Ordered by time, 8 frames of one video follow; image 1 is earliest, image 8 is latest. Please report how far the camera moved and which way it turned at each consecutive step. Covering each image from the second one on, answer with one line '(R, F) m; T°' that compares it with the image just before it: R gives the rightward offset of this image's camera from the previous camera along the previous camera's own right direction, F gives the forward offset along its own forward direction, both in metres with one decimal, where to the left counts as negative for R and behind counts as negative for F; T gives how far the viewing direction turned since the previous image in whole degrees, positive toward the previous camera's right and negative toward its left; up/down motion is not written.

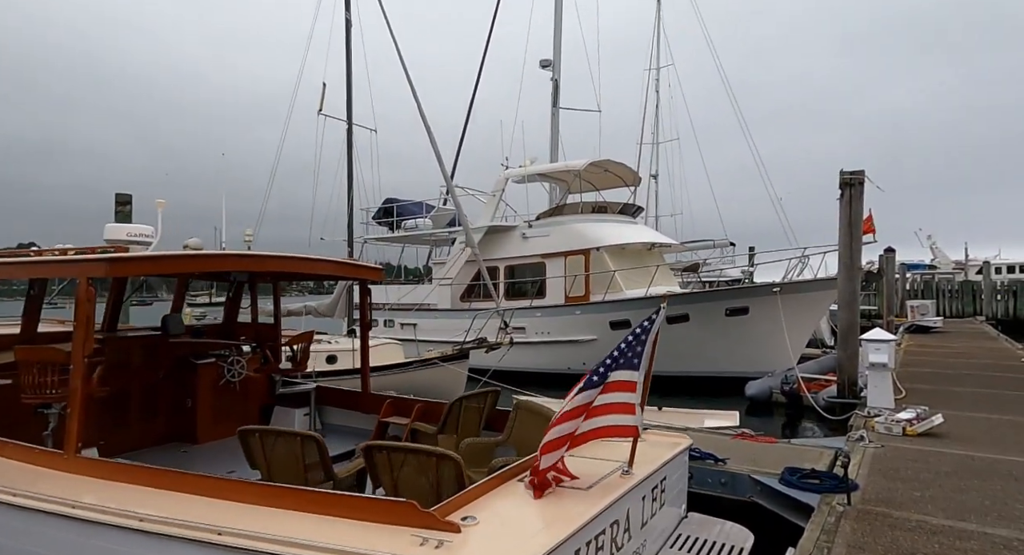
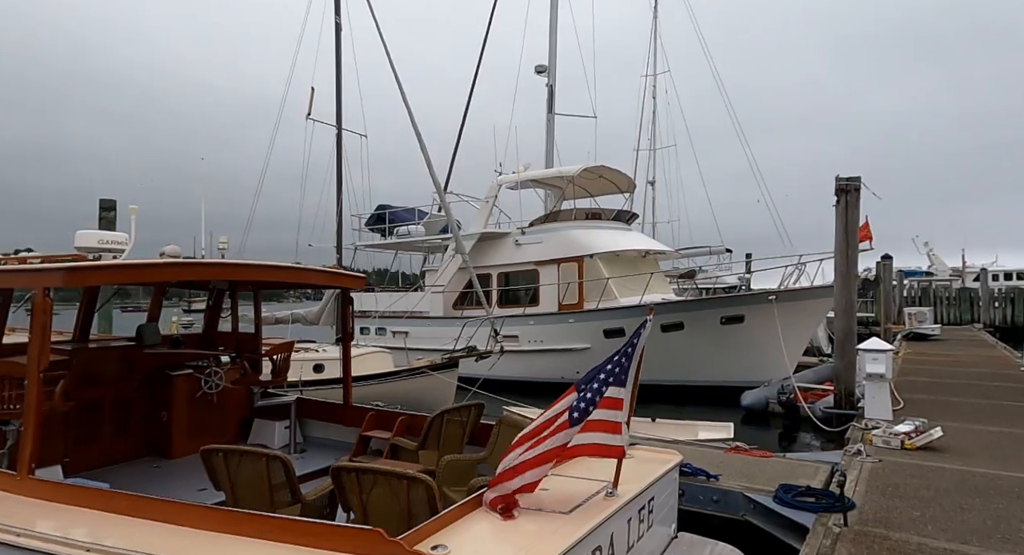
(+0.1, +0.2) m; 0°
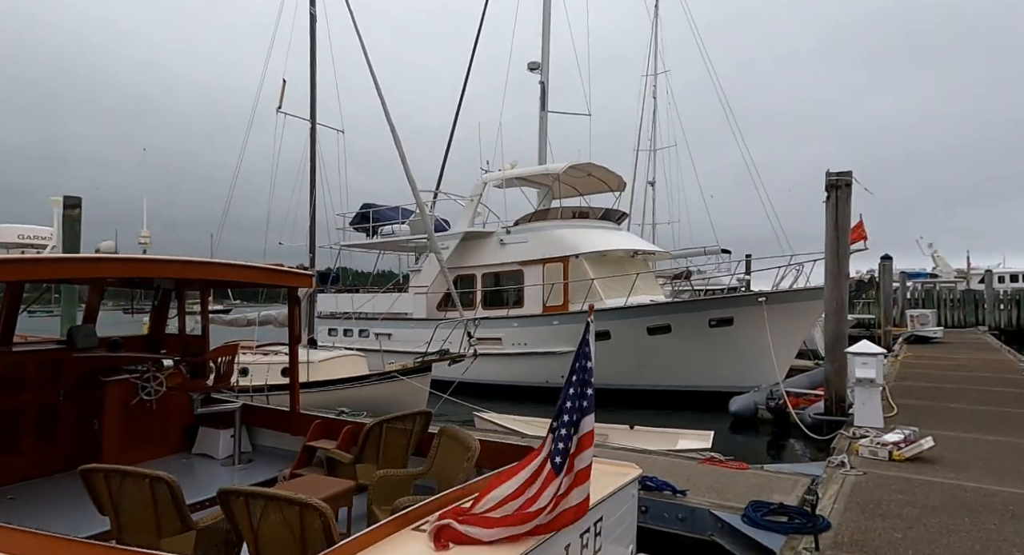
(+0.5, +0.4) m; 0°
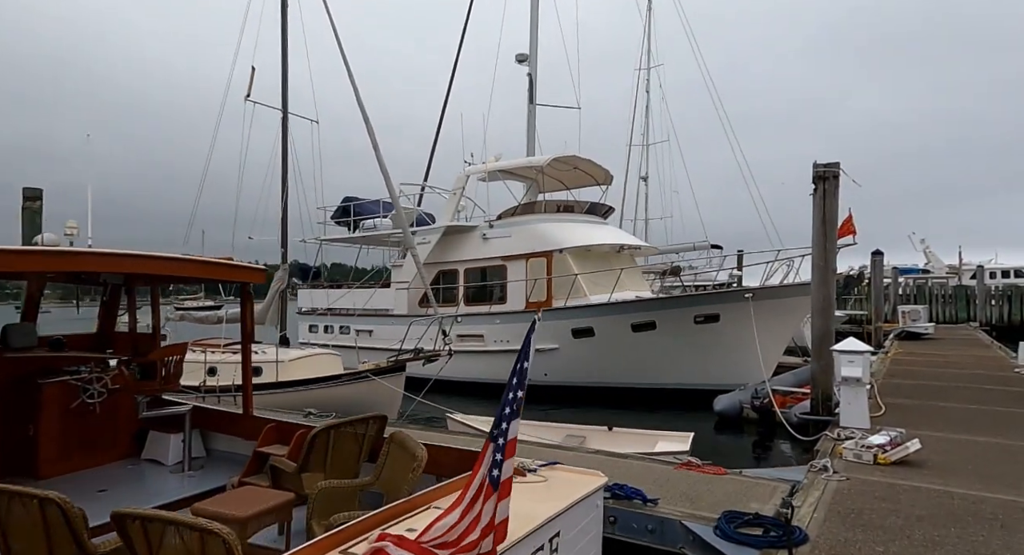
(+0.3, +0.3) m; 0°
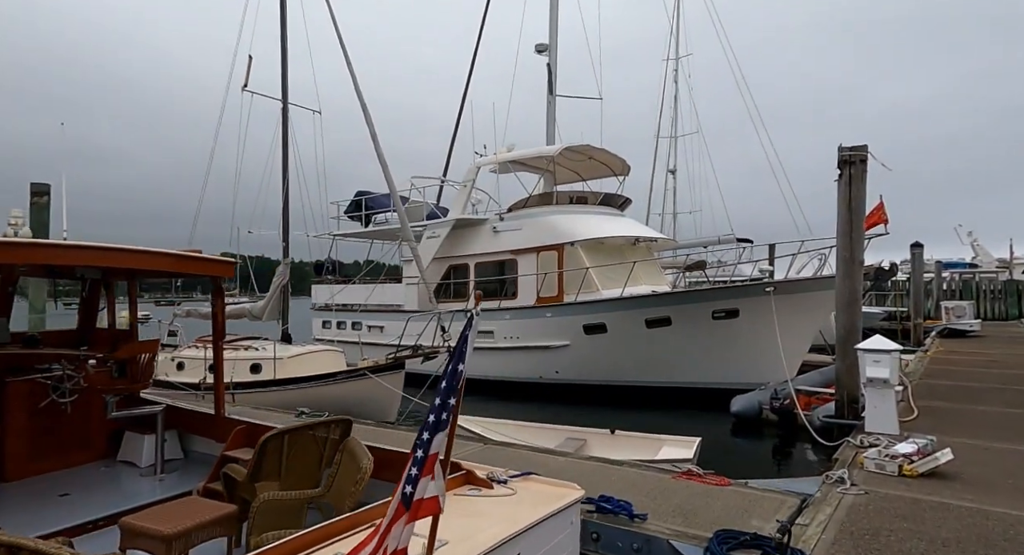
(+0.4, +0.4) m; -3°
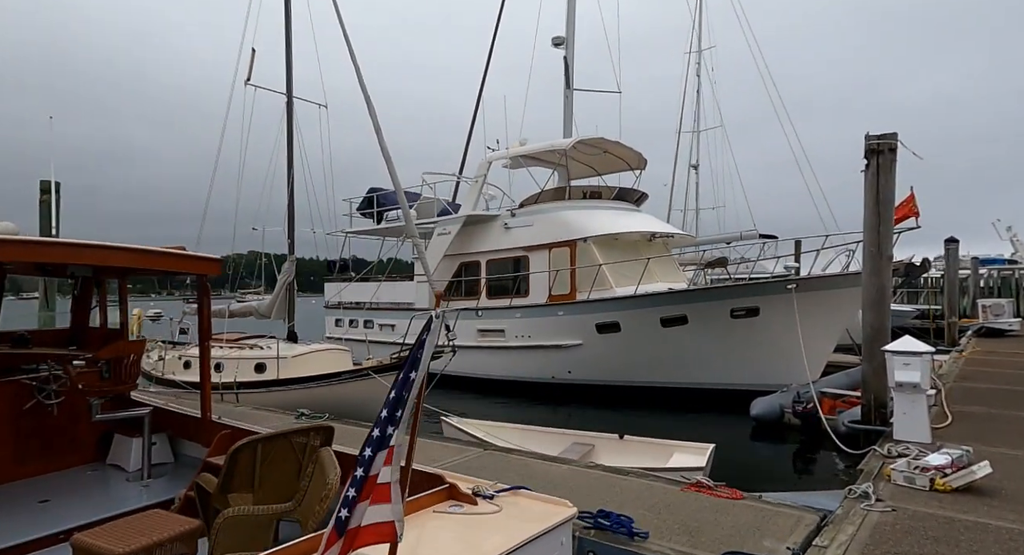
(+0.2, +0.3) m; -2°
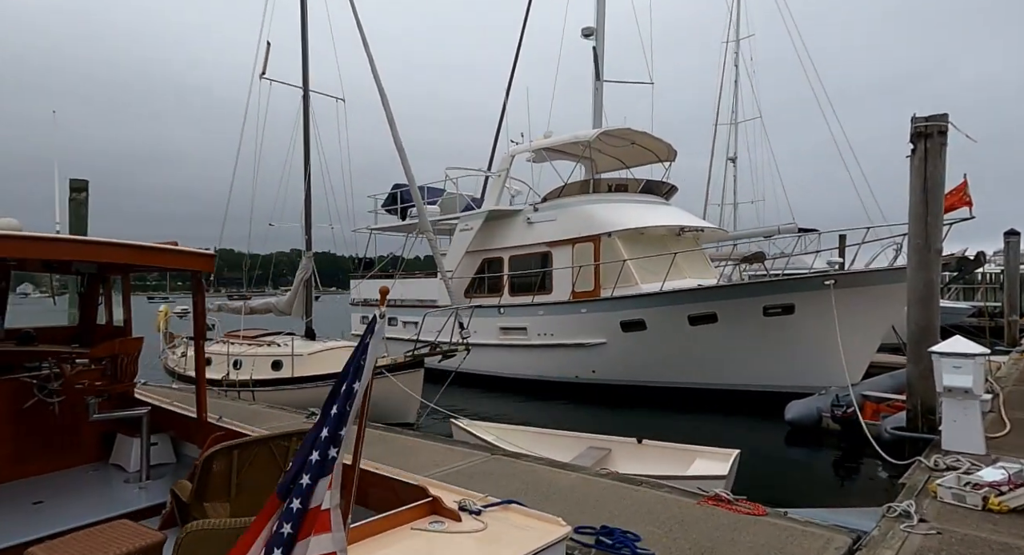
(+0.3, +0.4) m; -4°
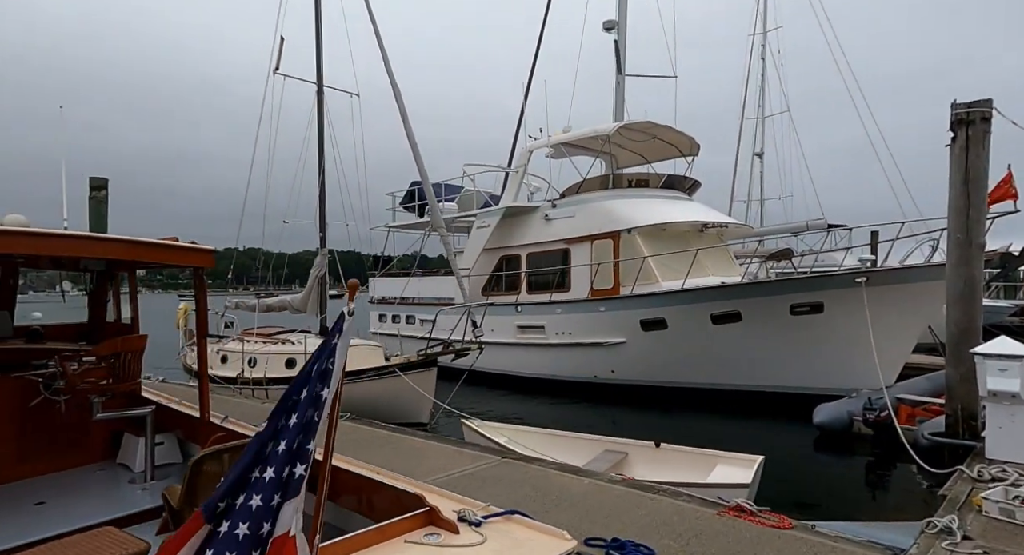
(+0.1, +0.2) m; -2°
